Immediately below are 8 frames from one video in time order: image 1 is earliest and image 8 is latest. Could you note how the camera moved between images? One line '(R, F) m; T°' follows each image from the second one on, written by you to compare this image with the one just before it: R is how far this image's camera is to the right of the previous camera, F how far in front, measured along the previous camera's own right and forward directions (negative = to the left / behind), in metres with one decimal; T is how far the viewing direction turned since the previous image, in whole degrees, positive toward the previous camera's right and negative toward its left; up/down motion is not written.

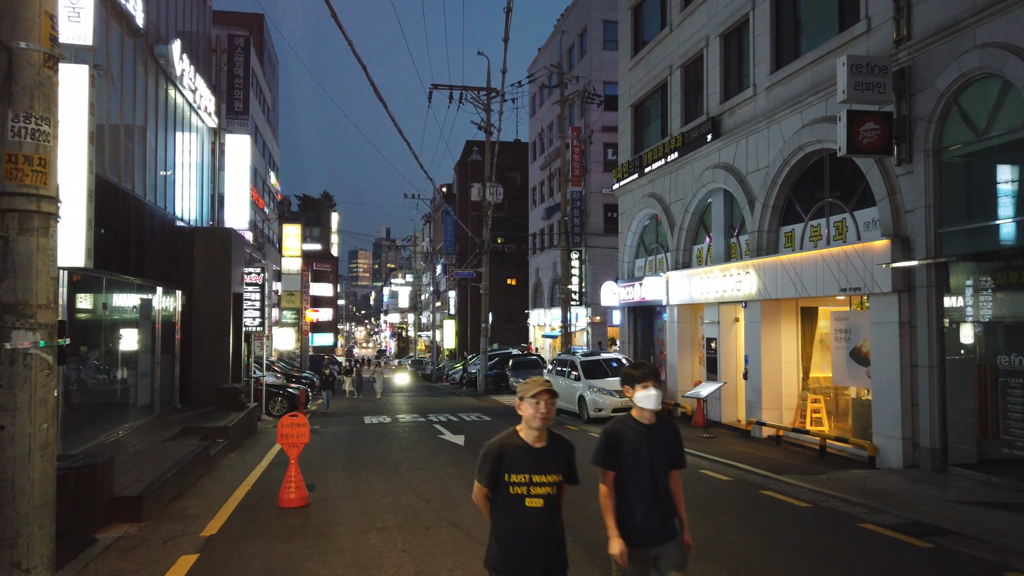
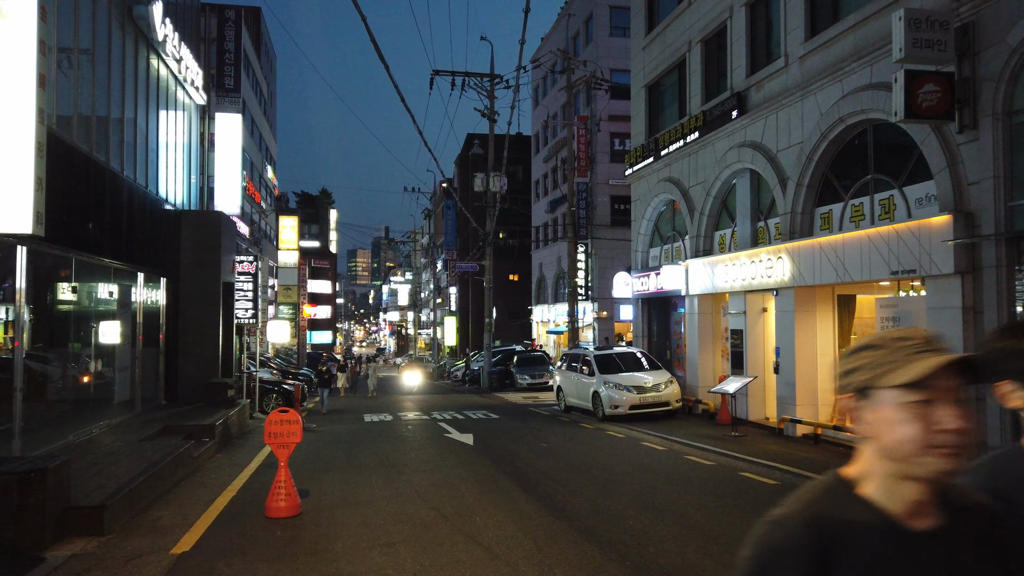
(-0.3, +1.4) m; 0°
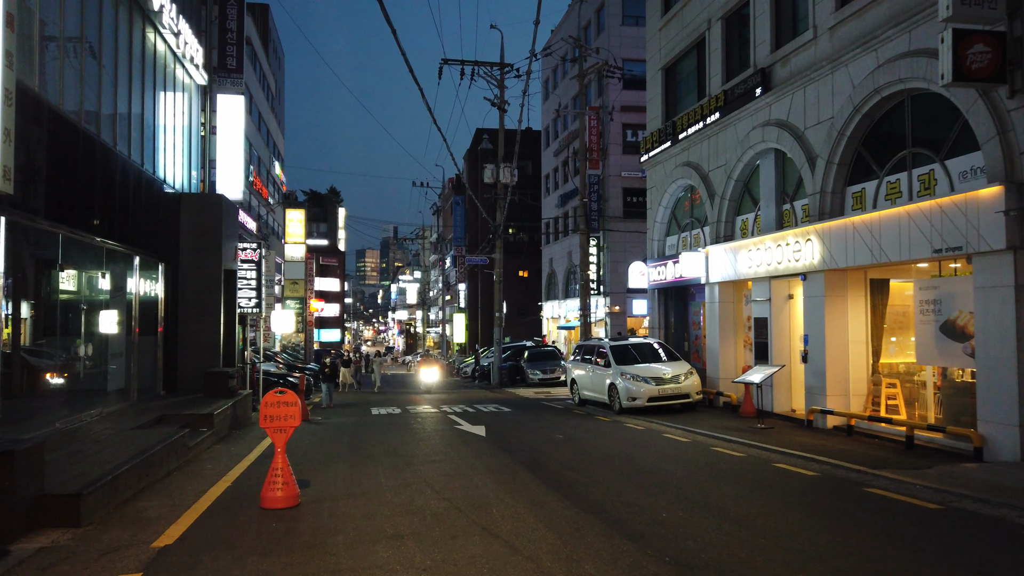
(-0.1, +0.8) m; -1°
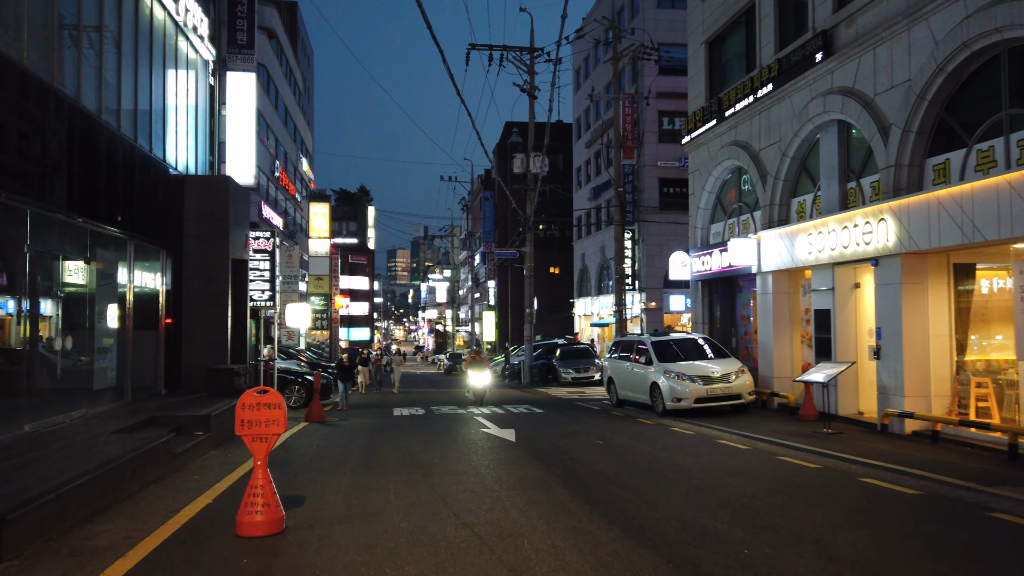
(0.0, +1.6) m; -2°
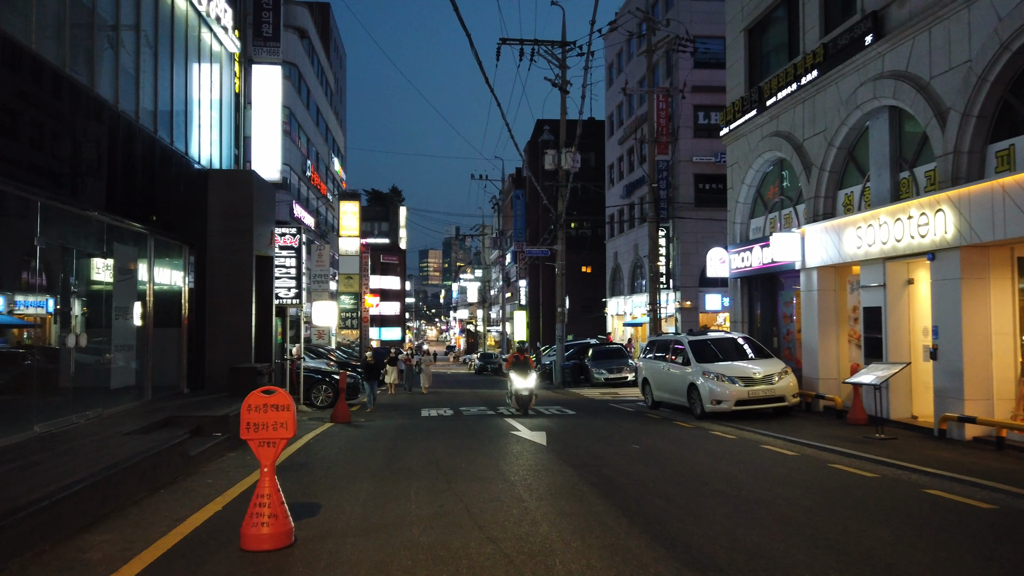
(0.0, +0.6) m; -2°
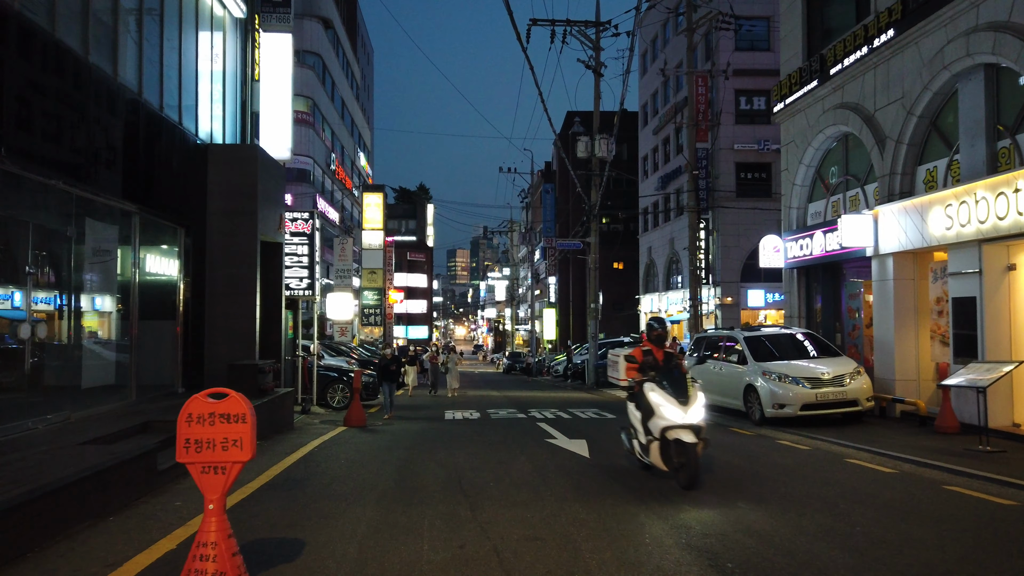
(-0.1, +1.8) m; -2°
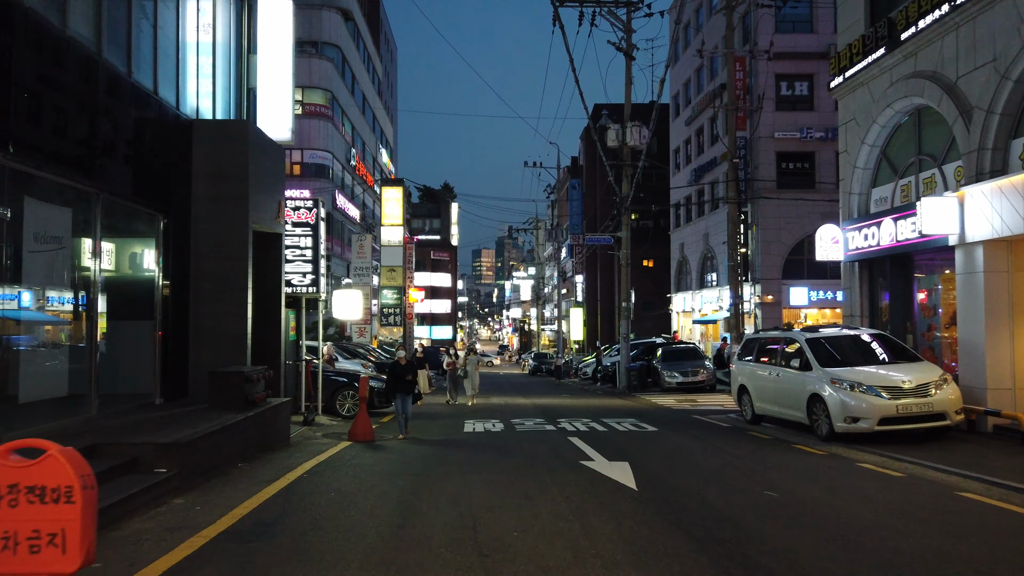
(0.0, +1.9) m; -2°
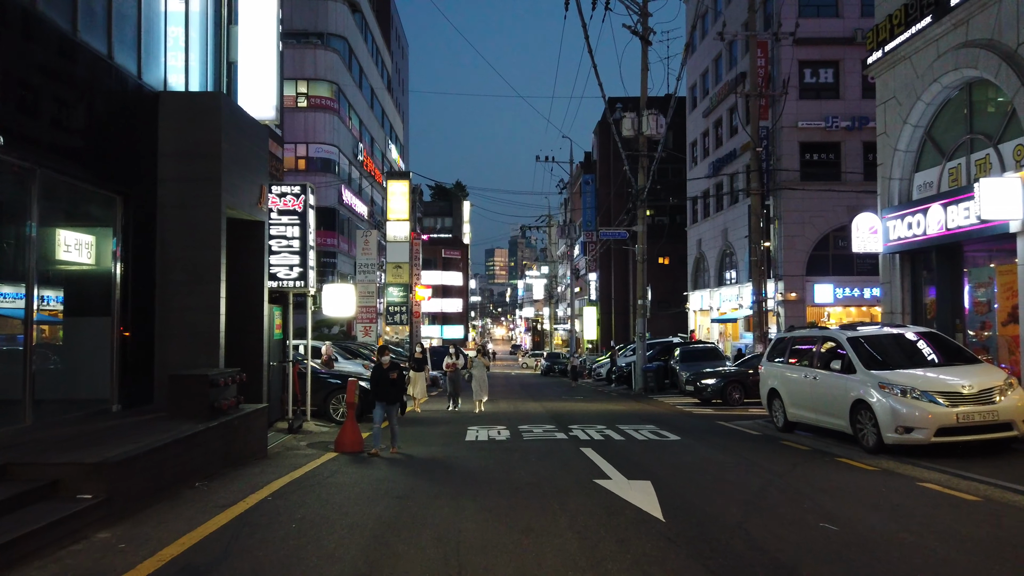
(+0.1, +1.4) m; -1°
